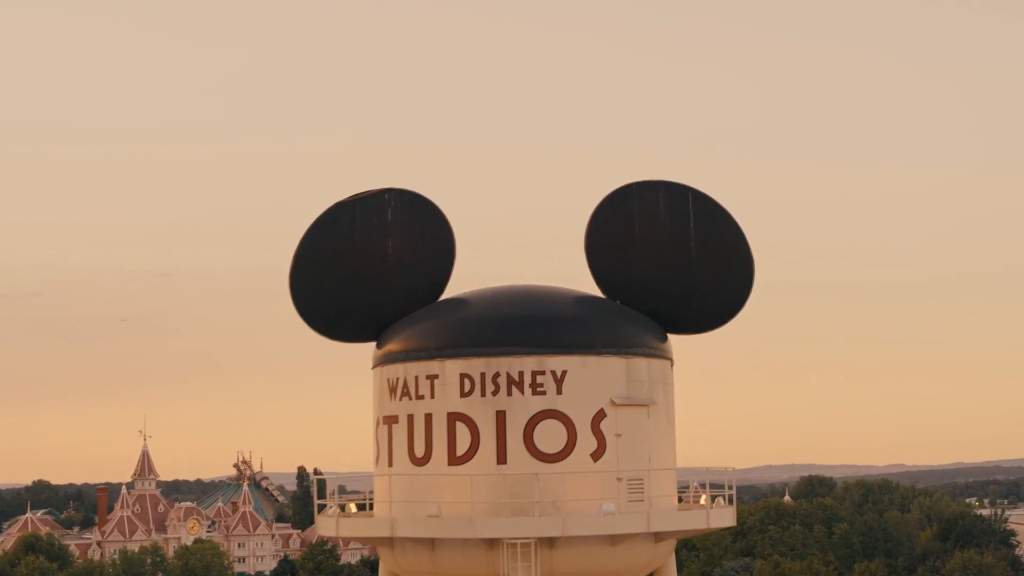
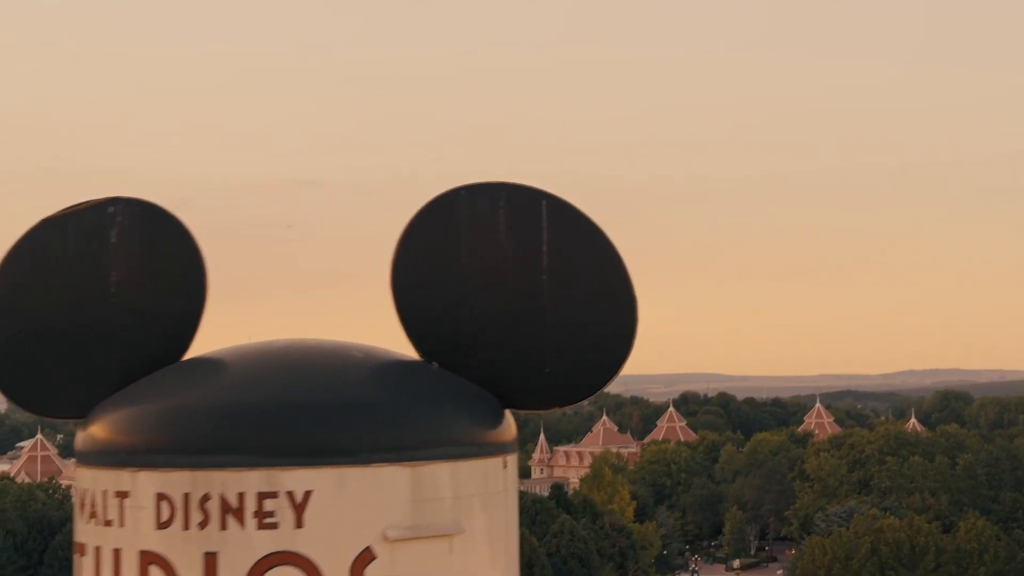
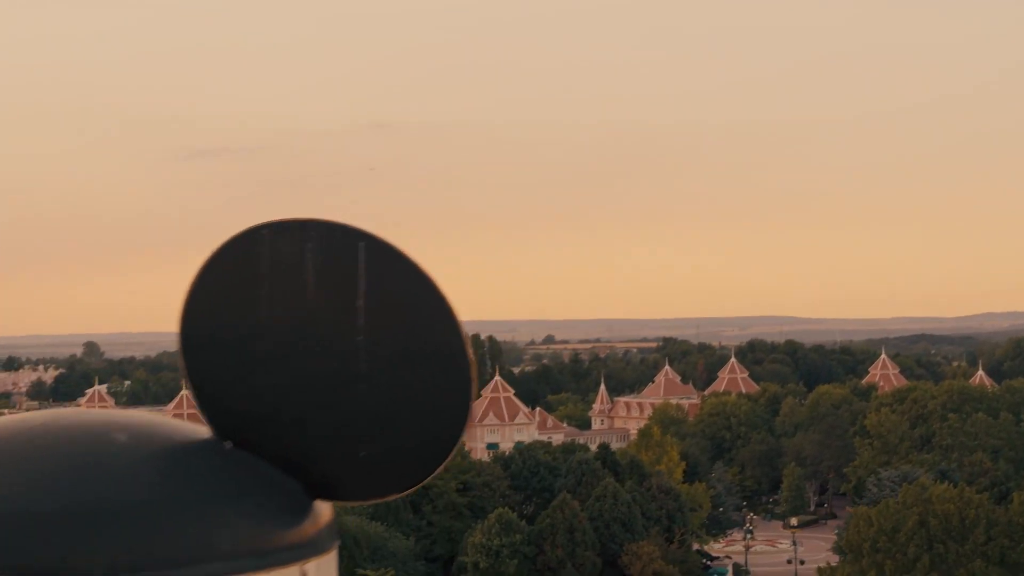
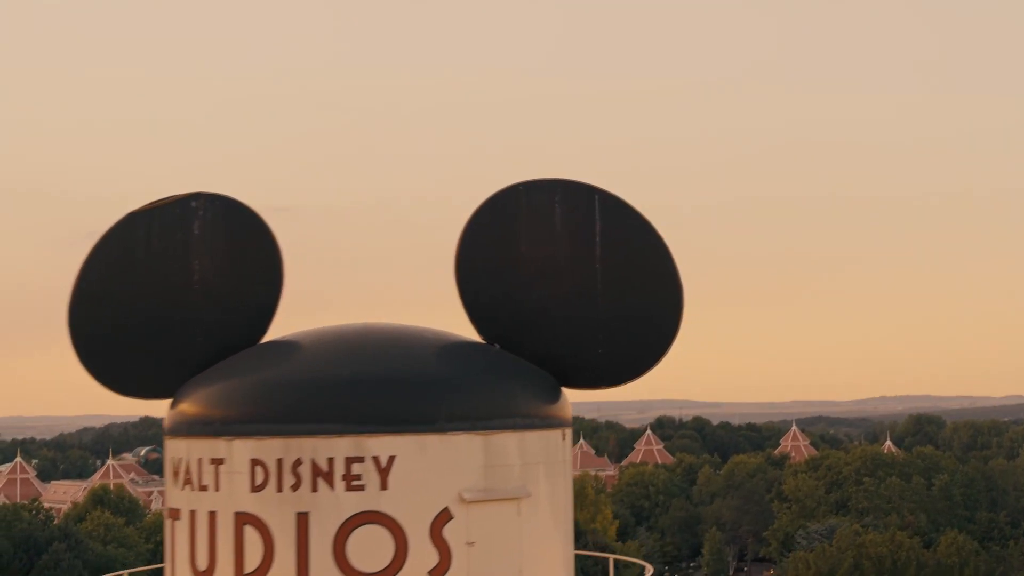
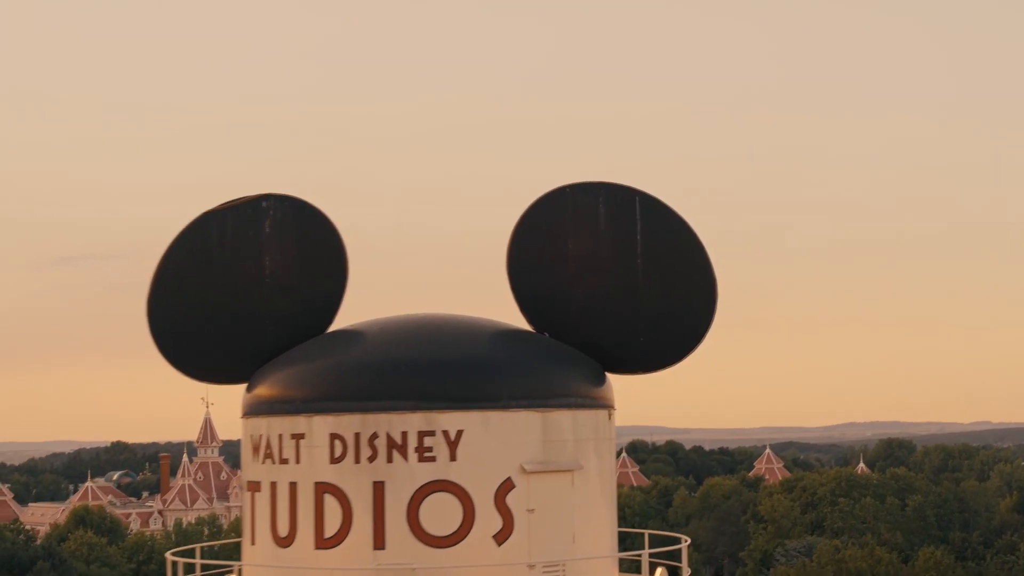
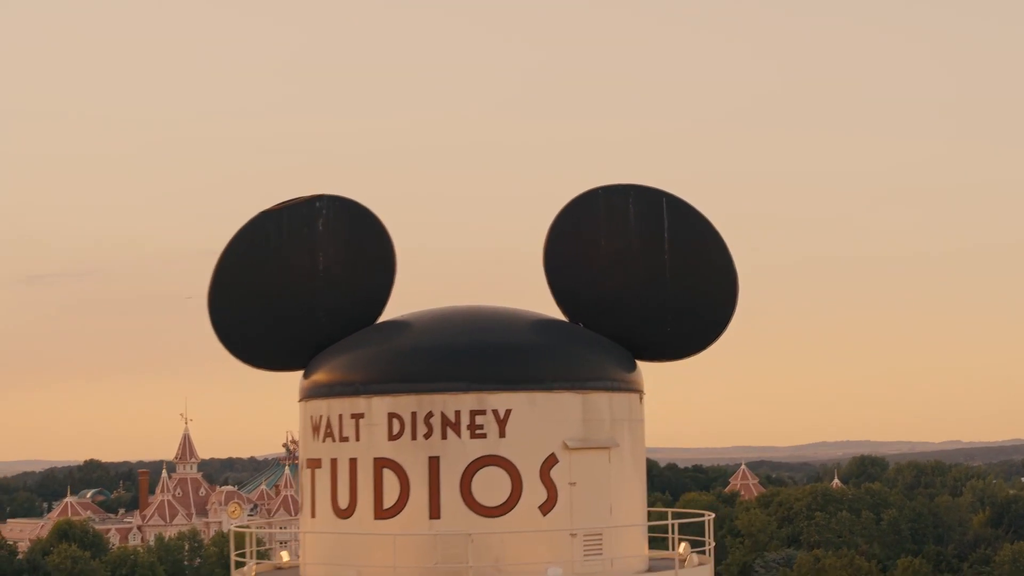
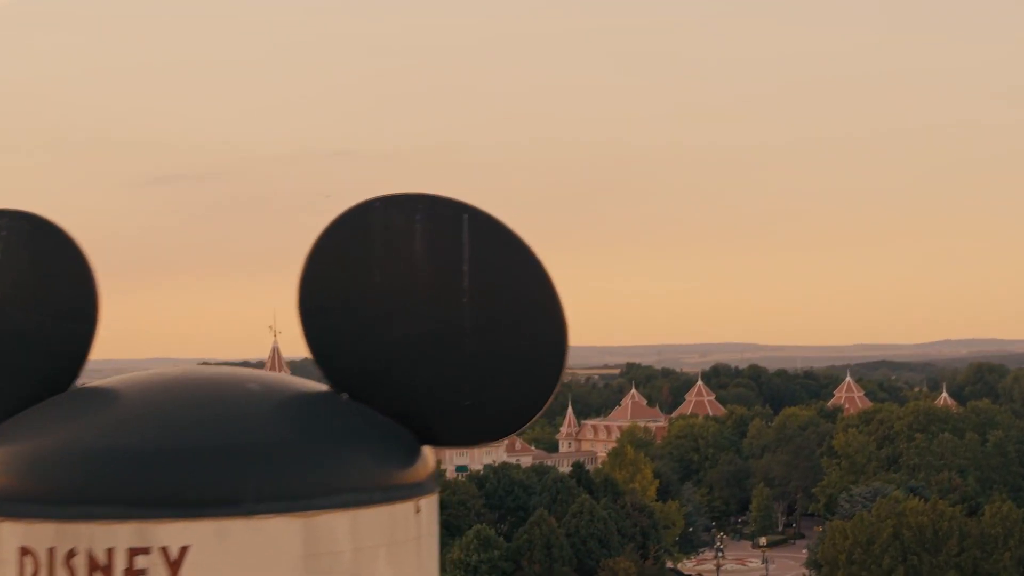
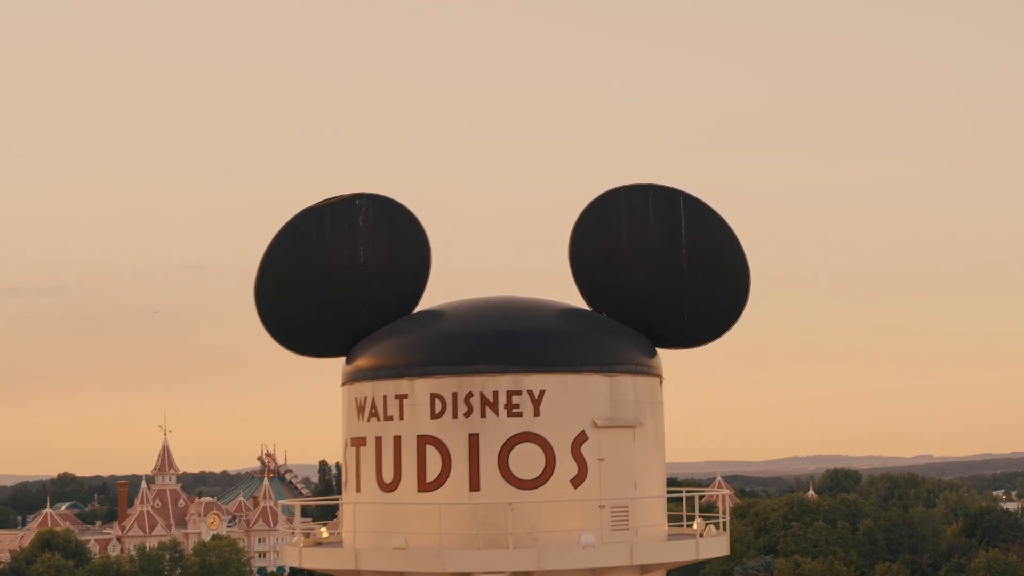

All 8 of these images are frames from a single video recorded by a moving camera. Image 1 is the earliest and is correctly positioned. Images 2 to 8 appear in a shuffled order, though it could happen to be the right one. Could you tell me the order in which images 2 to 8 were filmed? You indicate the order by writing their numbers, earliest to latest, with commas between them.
8, 6, 5, 4, 2, 7, 3
